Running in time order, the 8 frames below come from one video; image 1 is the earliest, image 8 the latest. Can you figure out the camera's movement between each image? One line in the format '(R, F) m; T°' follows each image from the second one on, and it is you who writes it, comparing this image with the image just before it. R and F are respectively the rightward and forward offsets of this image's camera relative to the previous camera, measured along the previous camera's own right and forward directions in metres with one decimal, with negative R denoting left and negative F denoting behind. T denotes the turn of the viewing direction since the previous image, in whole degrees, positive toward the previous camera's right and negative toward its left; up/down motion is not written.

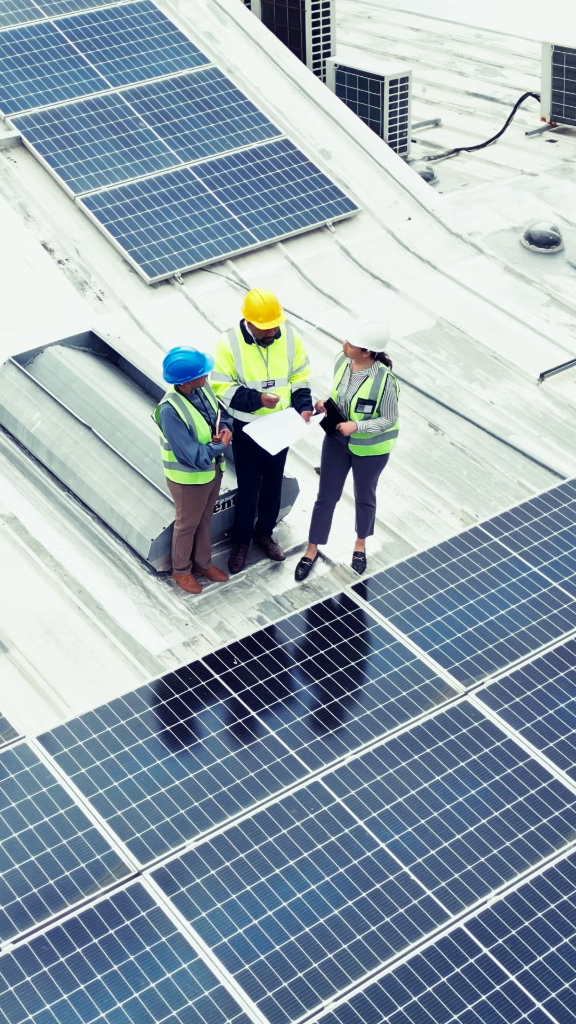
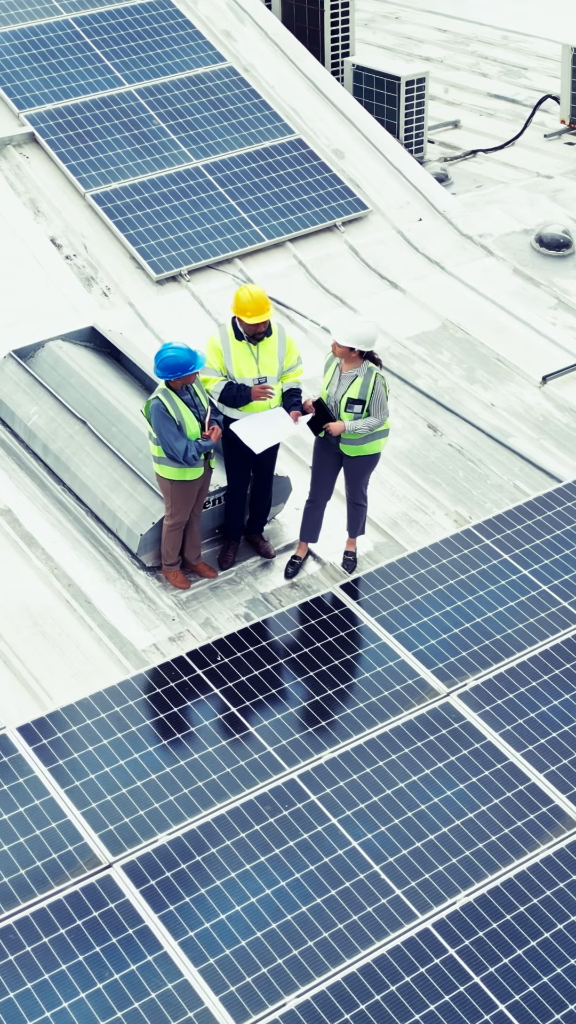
(+0.4, 0.0) m; -1°
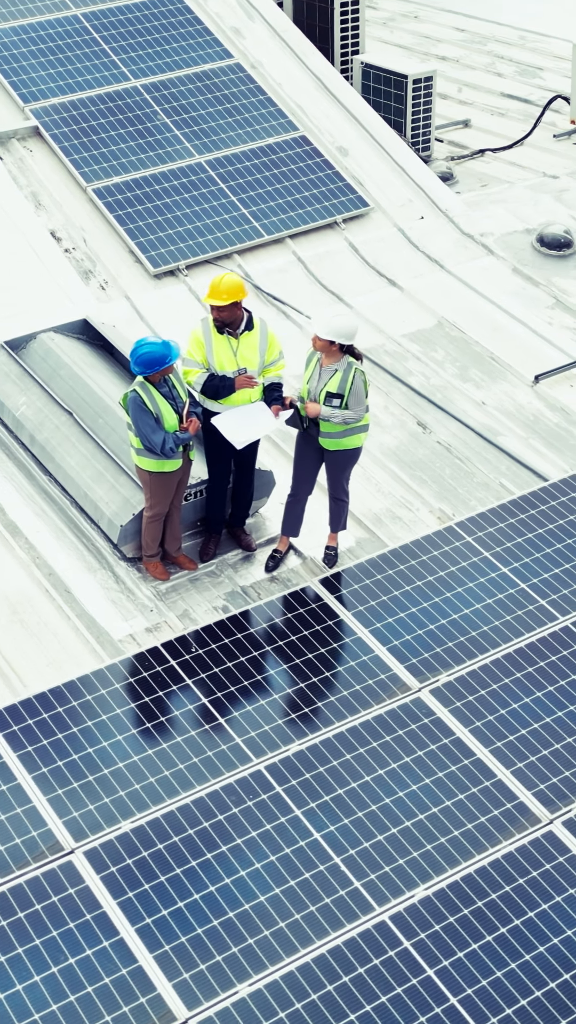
(+0.4, 0.0) m; -1°
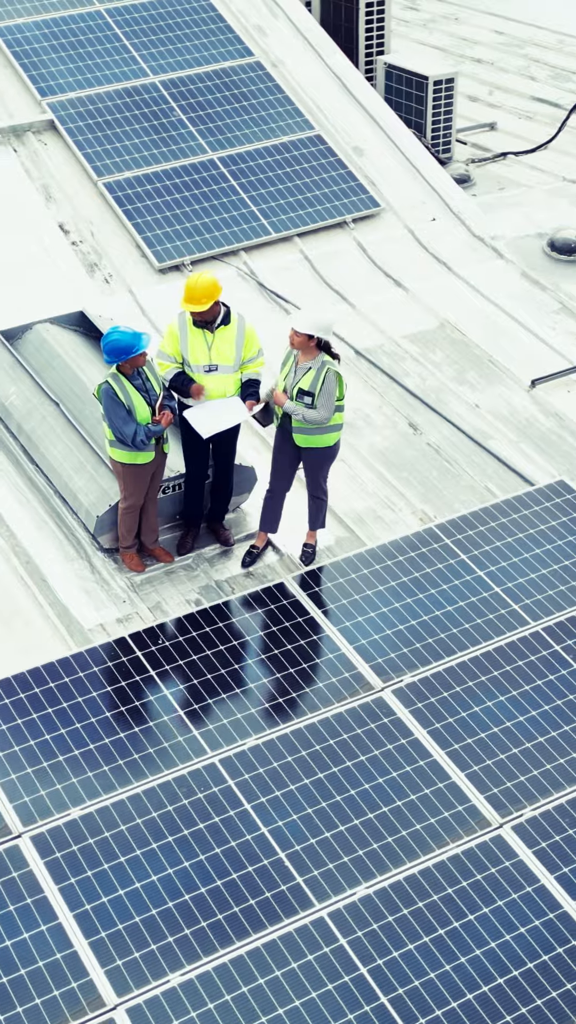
(+0.6, 0.0) m; -2°
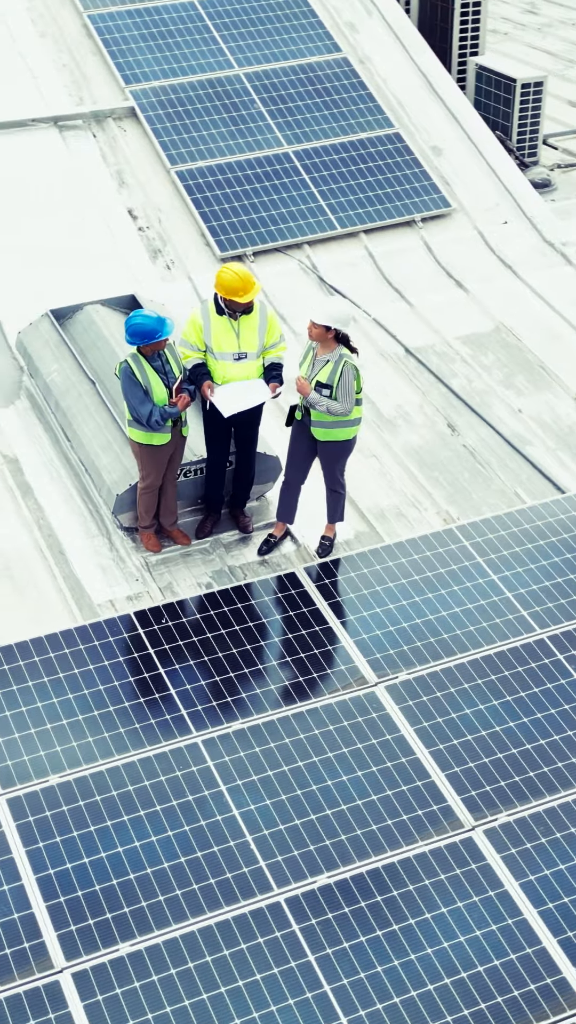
(+0.9, 0.0) m; -5°
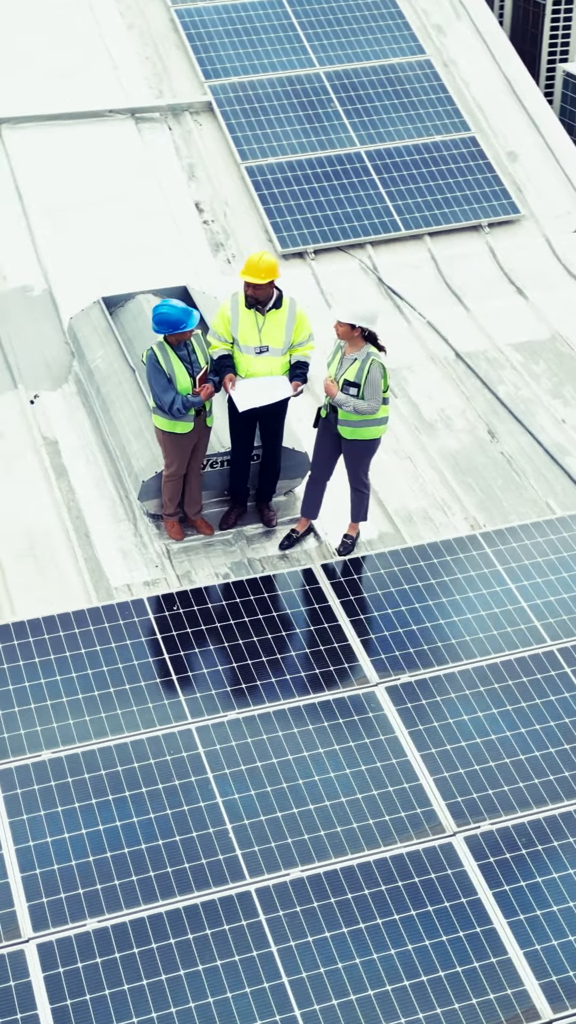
(+0.8, 0.0) m; -5°
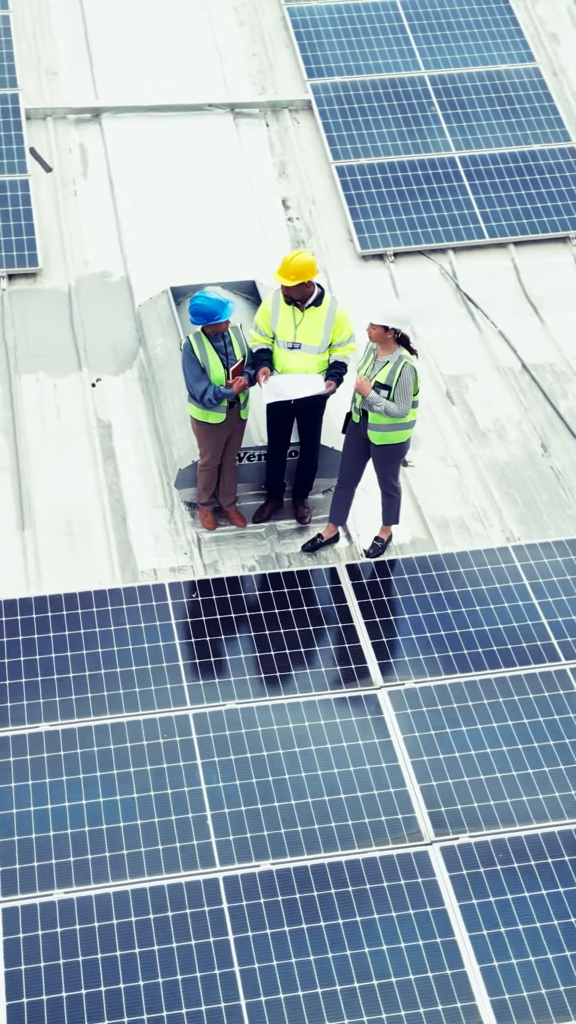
(+0.9, 0.0) m; -6°
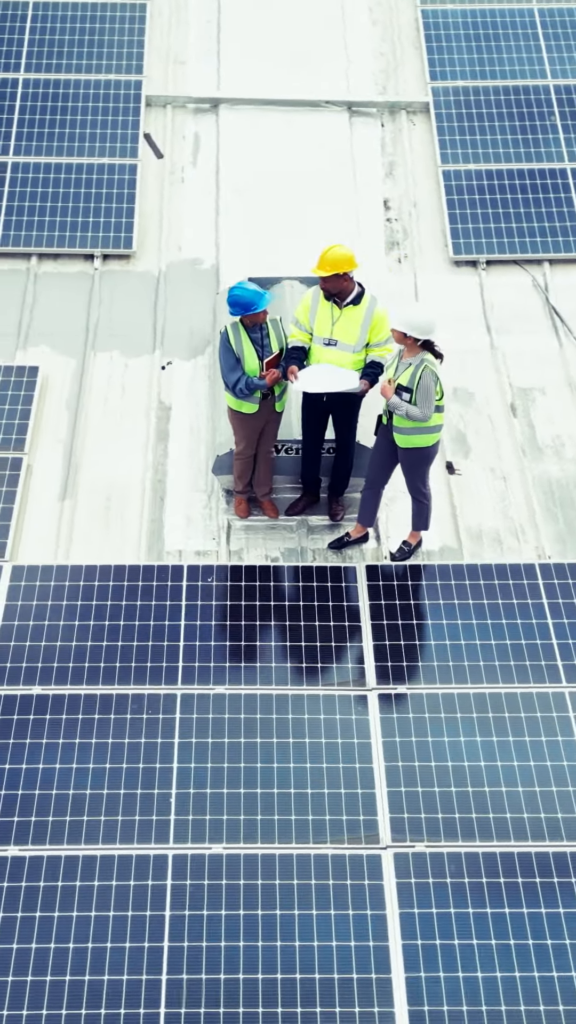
(+1.3, 0.0) m; -8°
